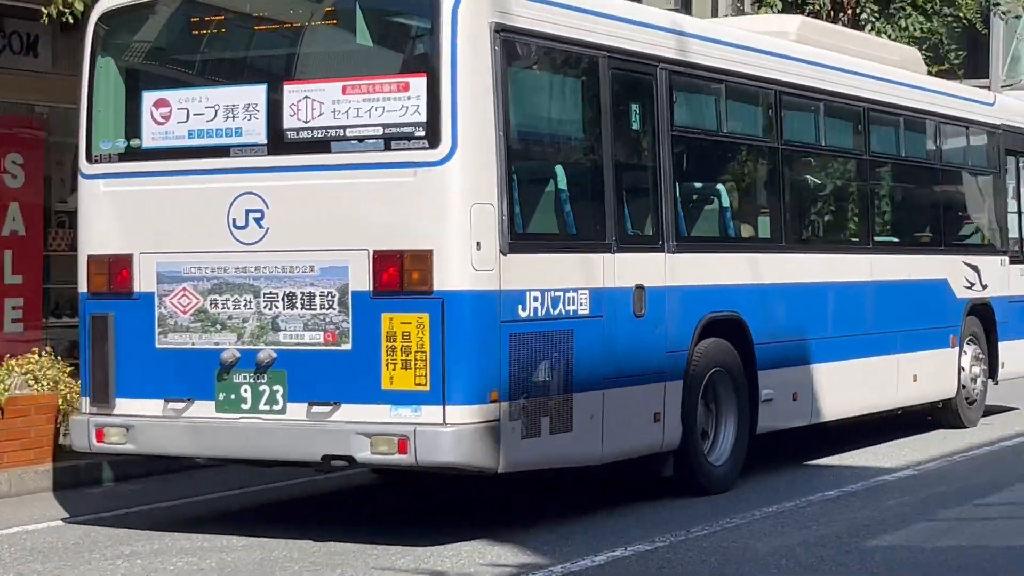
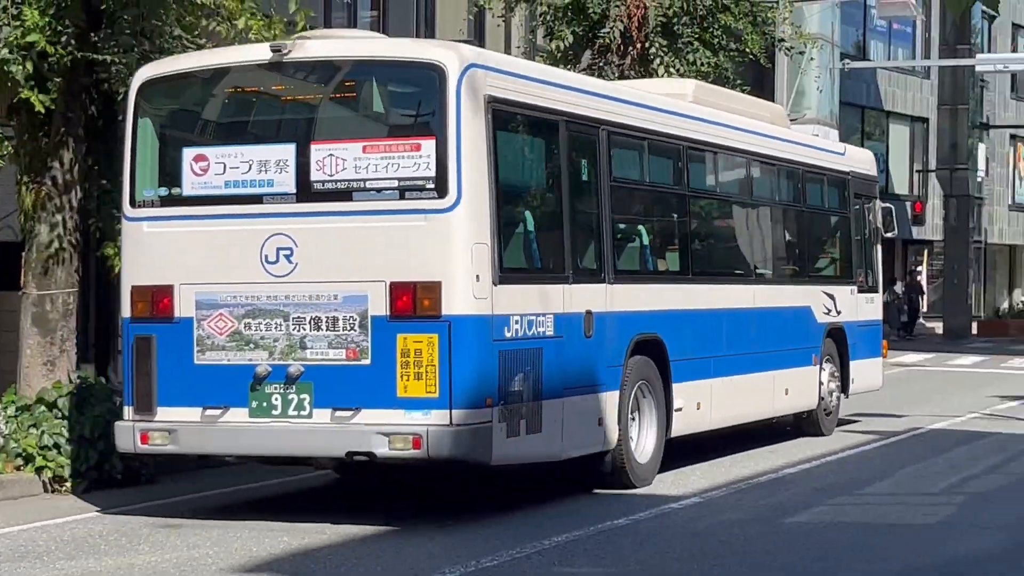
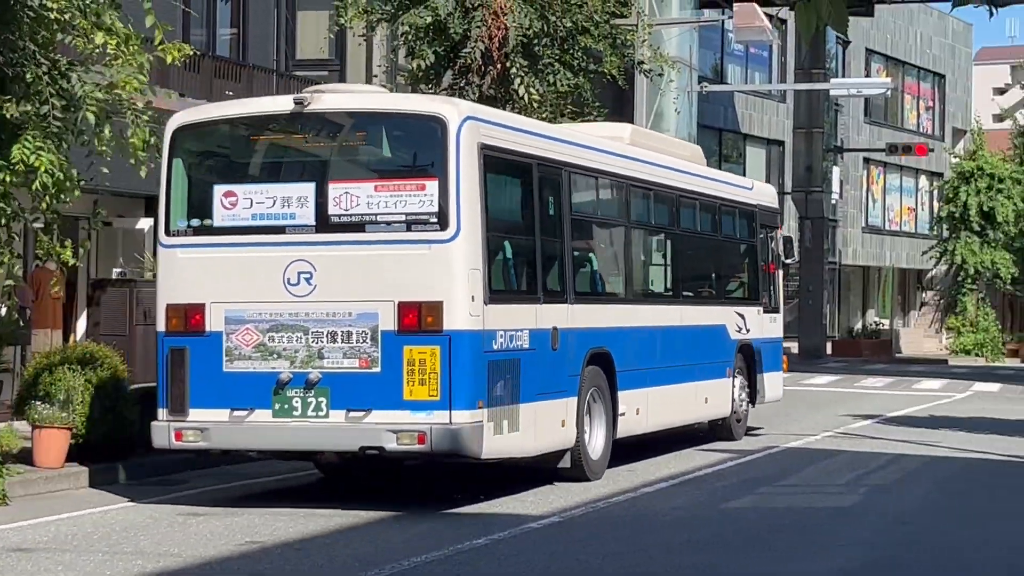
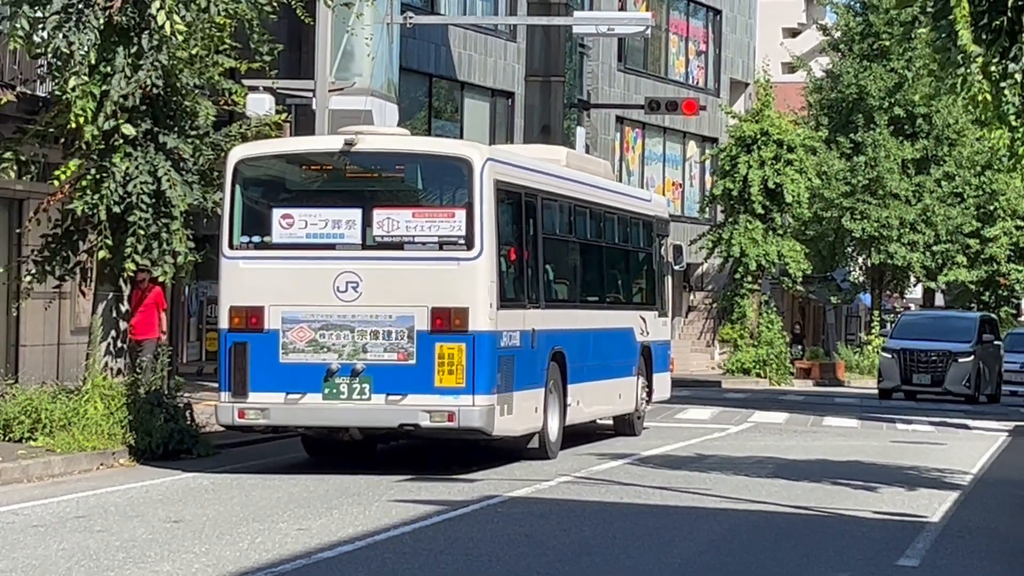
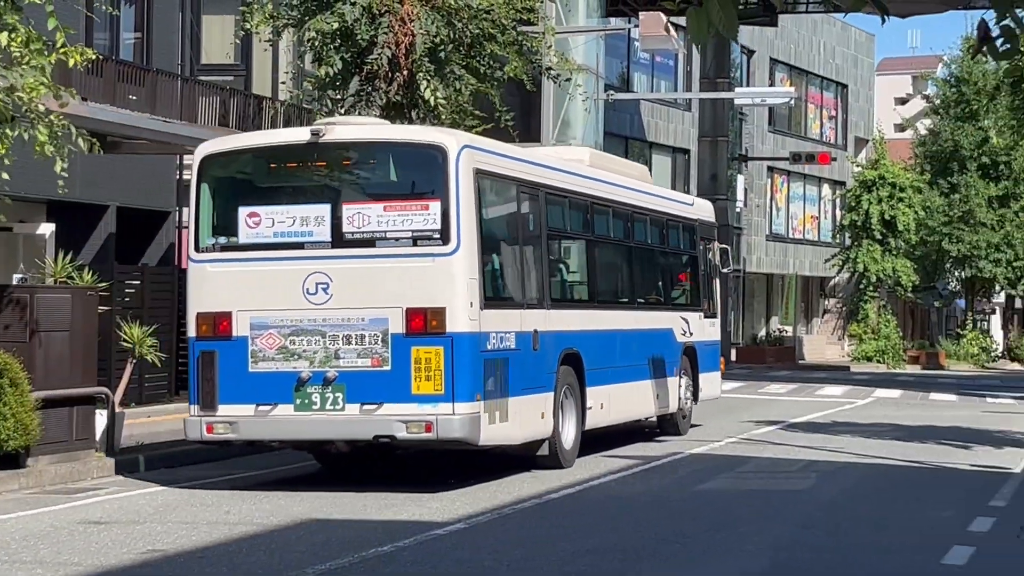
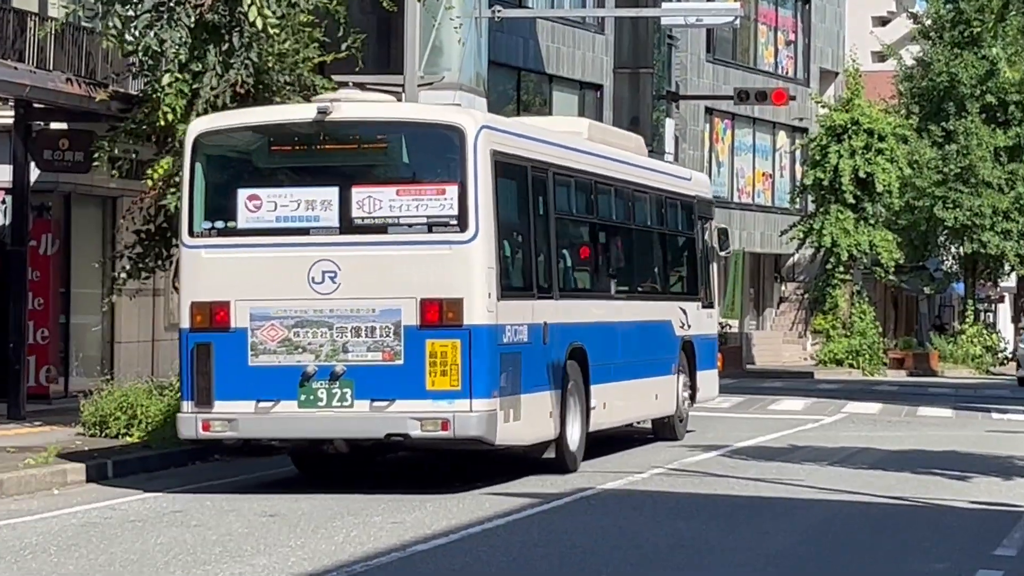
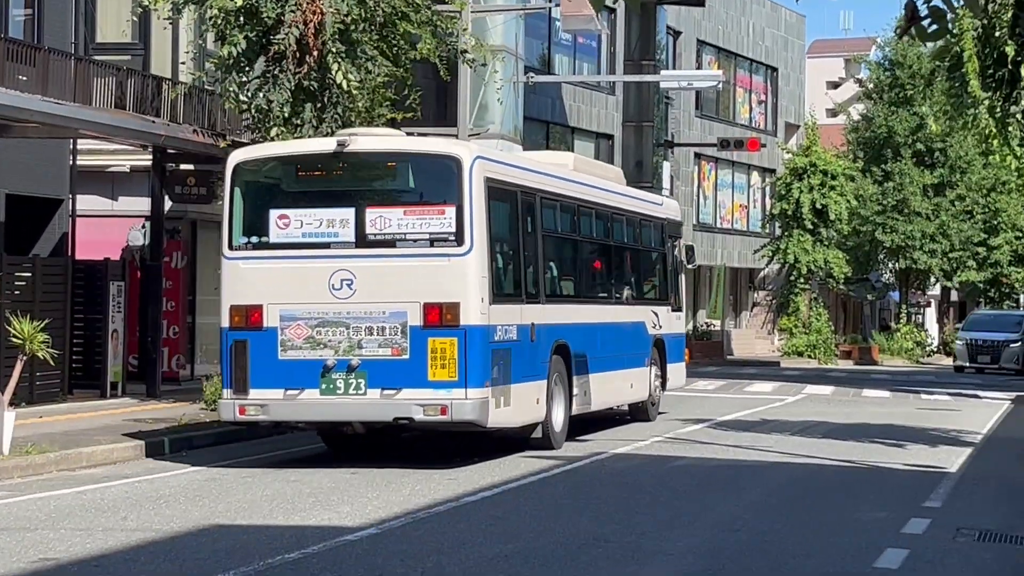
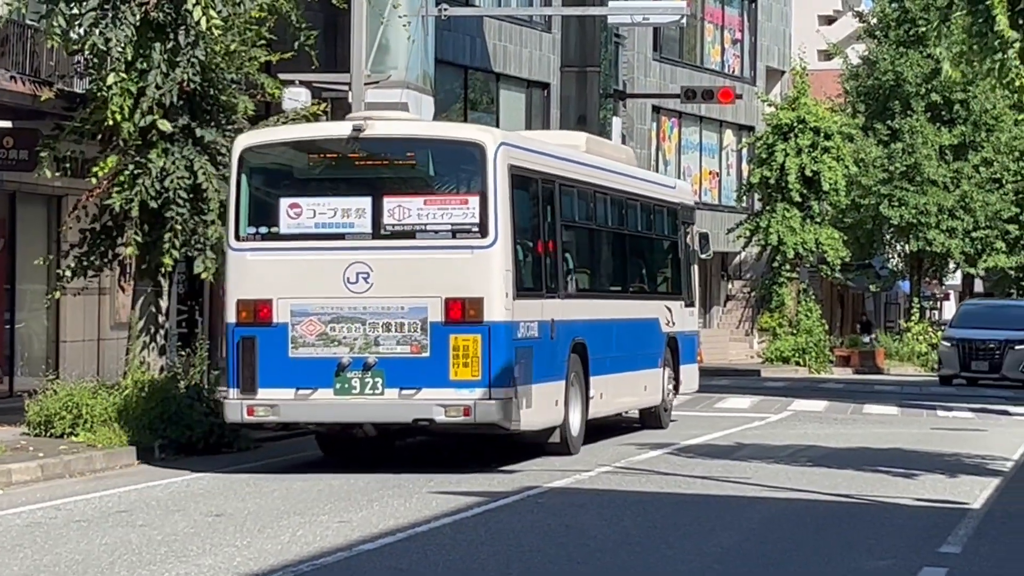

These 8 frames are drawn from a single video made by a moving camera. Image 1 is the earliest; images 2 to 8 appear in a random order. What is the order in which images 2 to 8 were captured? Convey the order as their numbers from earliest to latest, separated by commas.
2, 3, 5, 7, 6, 8, 4
